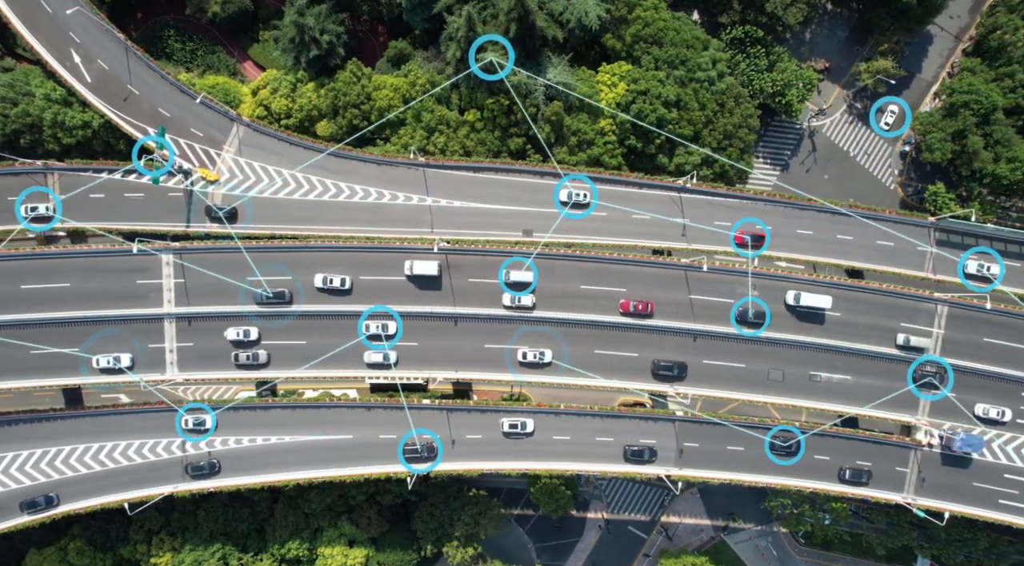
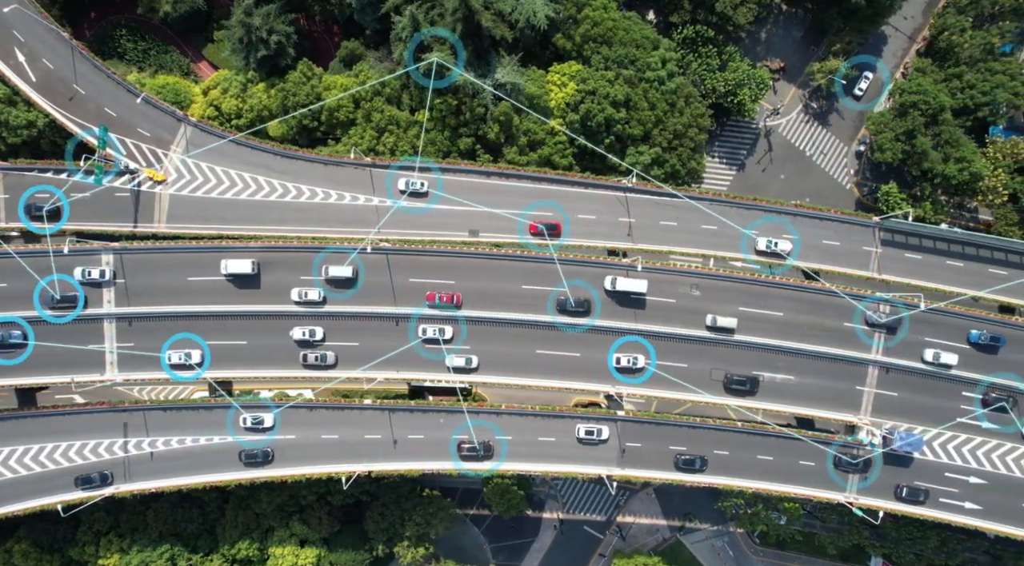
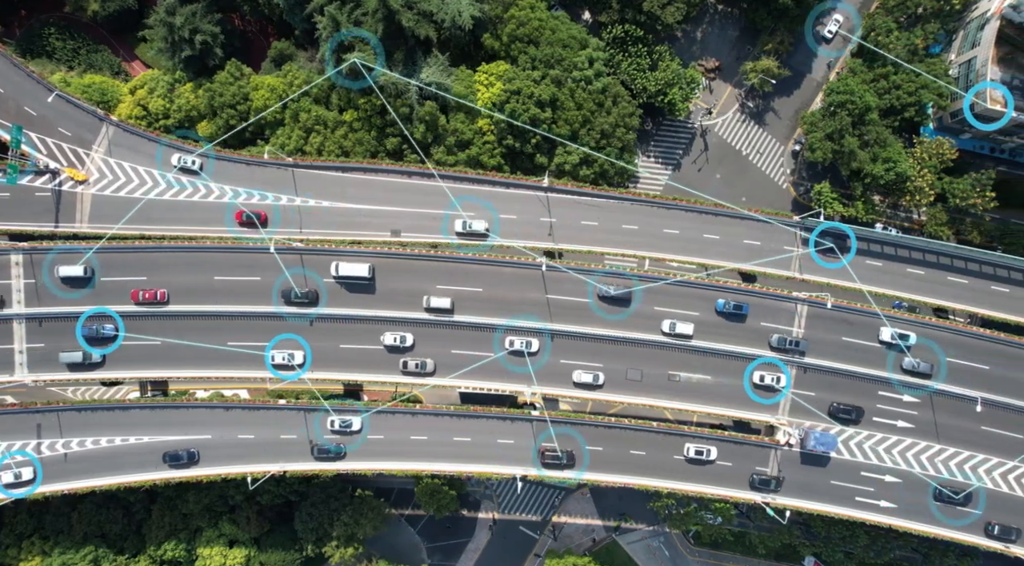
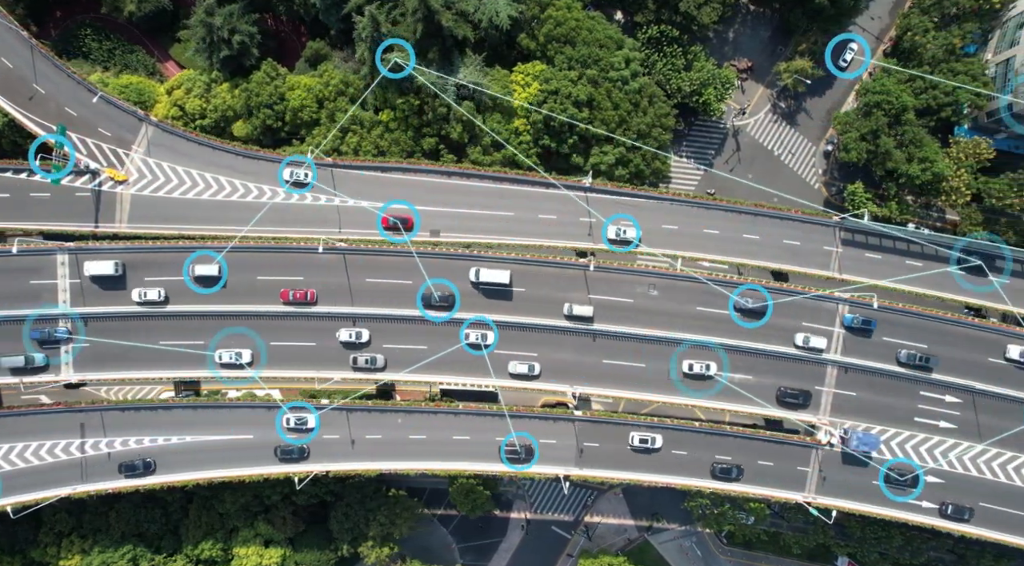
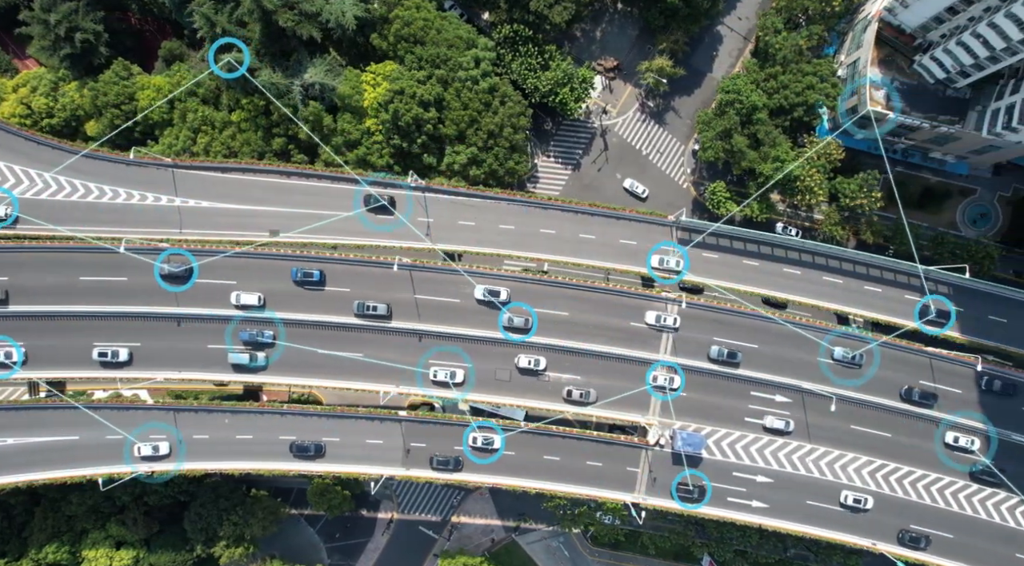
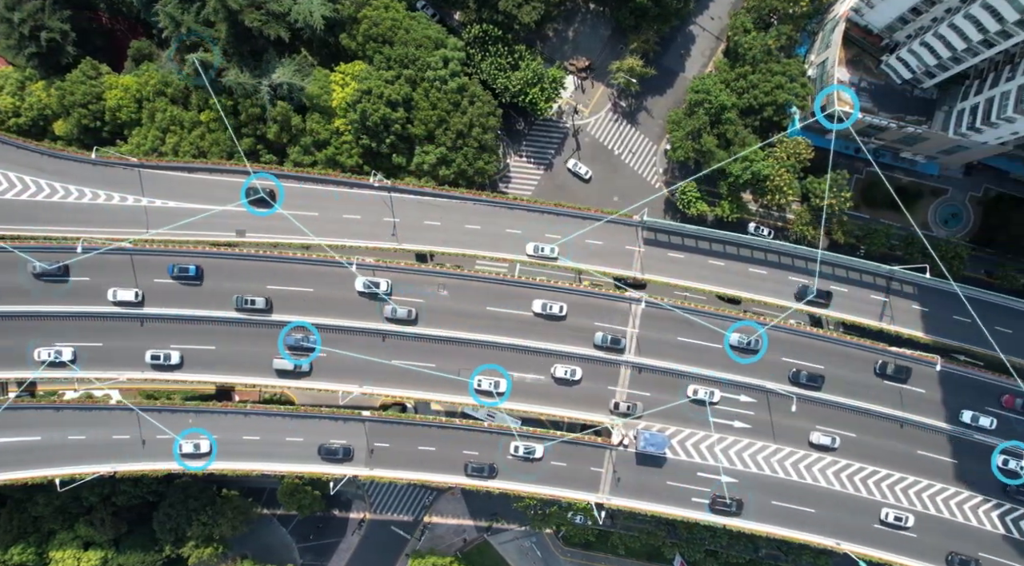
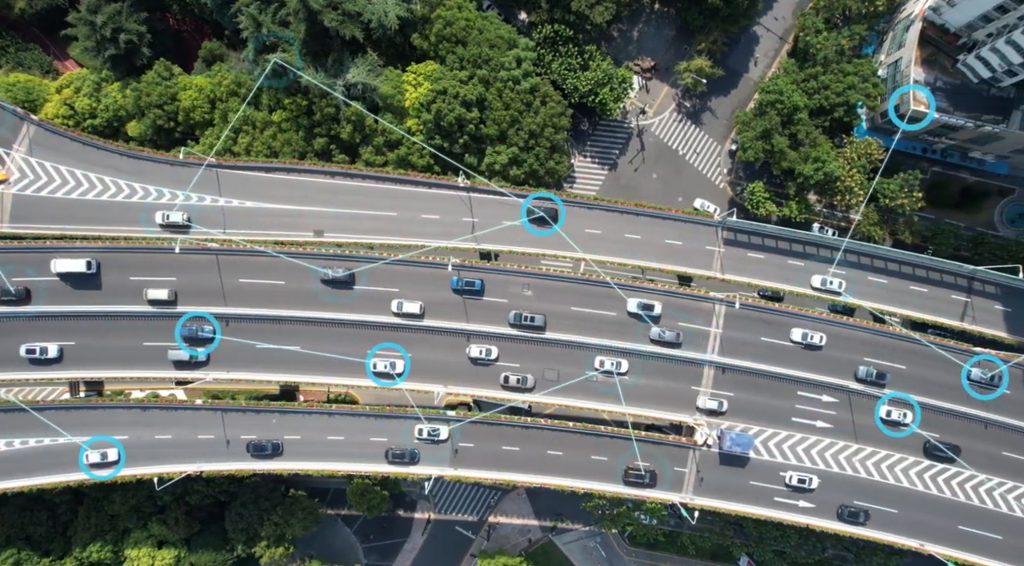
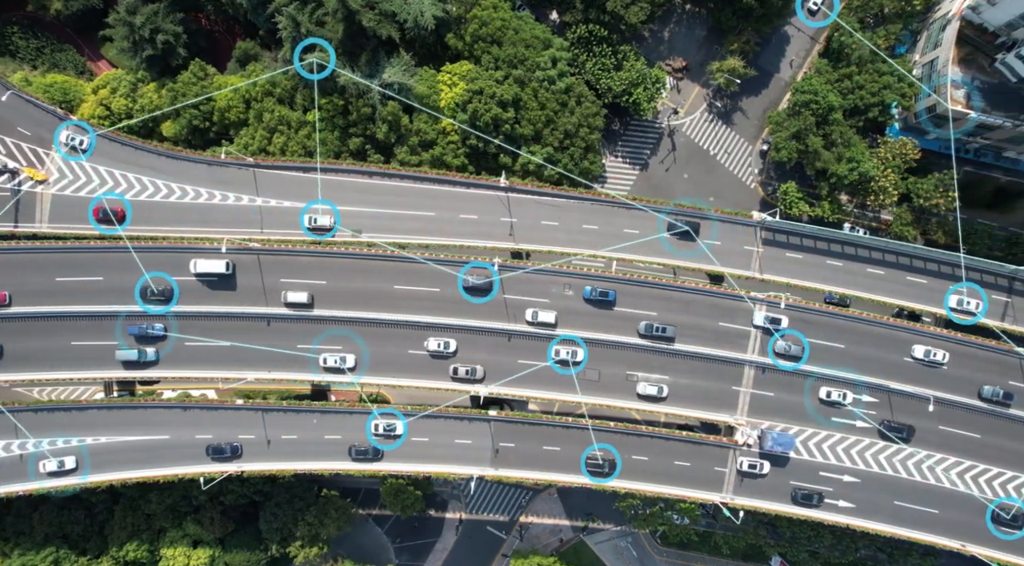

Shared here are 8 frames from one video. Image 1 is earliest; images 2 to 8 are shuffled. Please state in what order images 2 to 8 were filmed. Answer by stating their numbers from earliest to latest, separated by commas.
2, 4, 3, 8, 7, 5, 6
